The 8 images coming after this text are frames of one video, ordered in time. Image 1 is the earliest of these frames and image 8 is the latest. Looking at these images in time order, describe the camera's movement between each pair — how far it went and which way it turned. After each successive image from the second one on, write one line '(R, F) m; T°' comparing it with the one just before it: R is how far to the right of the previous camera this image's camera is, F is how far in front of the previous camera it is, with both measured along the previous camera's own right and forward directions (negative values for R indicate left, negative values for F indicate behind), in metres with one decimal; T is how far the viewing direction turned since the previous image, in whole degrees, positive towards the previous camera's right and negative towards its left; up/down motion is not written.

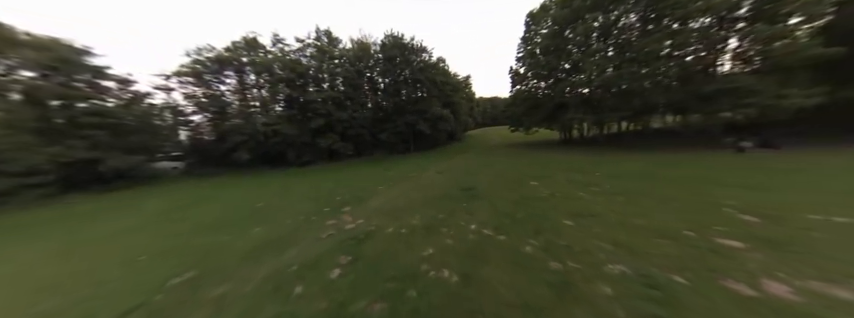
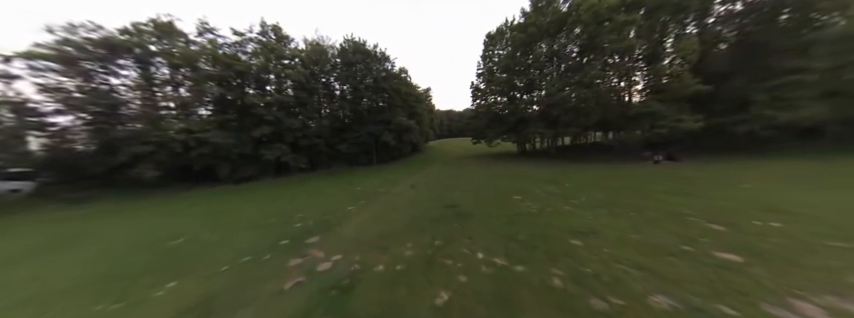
(-0.7, +0.6) m; +12°
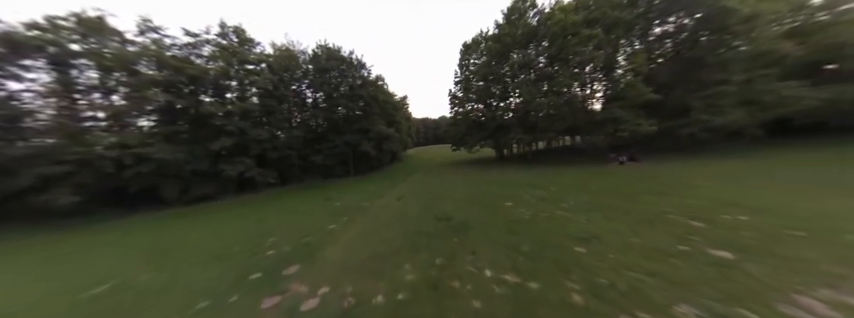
(-0.4, +0.3) m; +7°
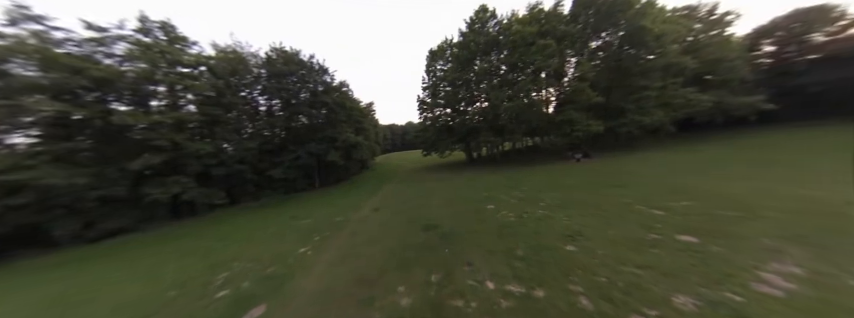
(-0.3, +0.3) m; +9°
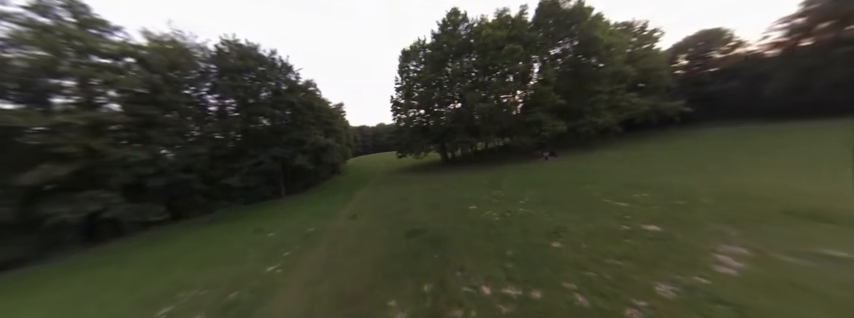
(-0.2, +0.2) m; +7°
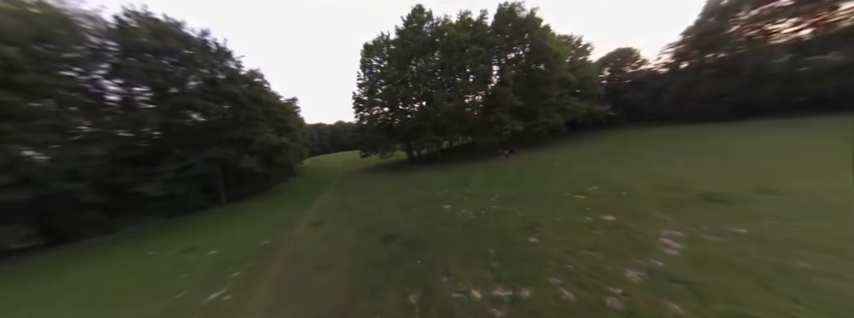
(-0.3, +0.2) m; +10°
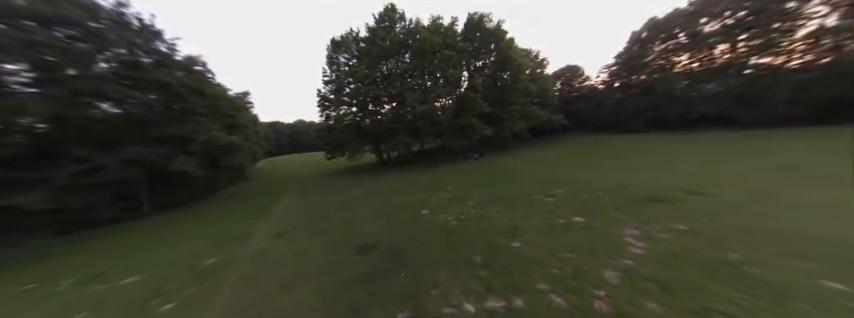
(-0.3, +0.2) m; +9°
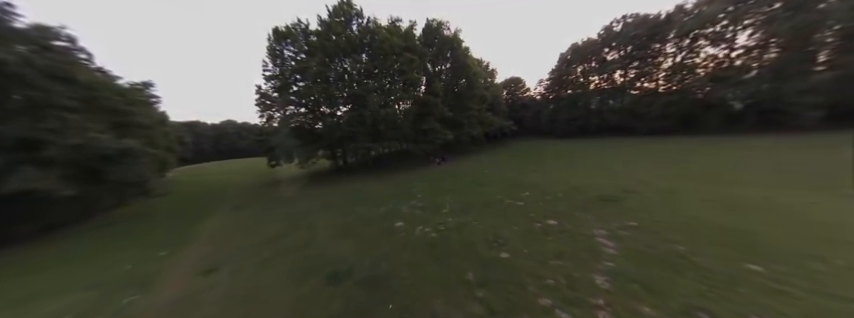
(-0.5, +0.4) m; +12°
